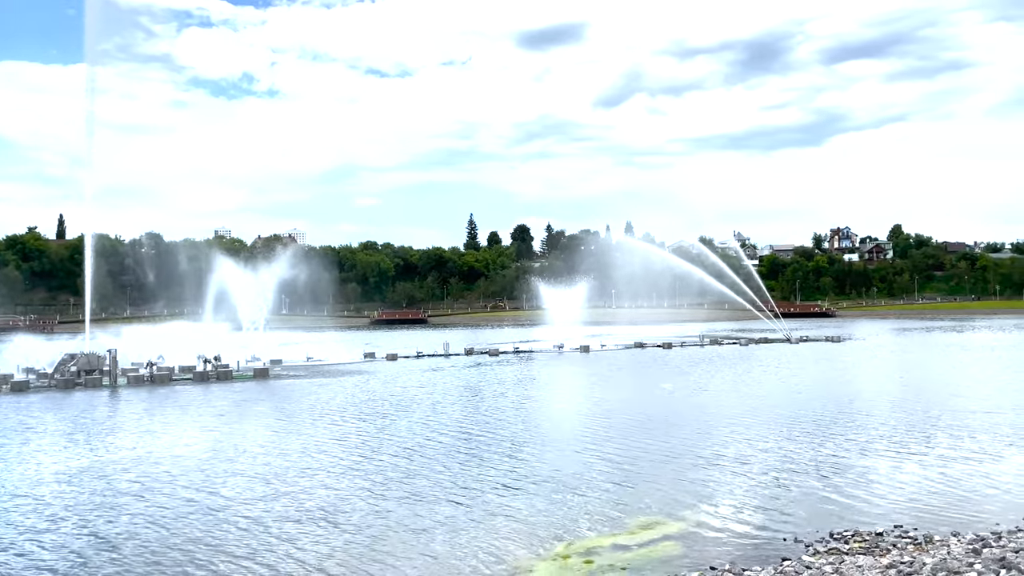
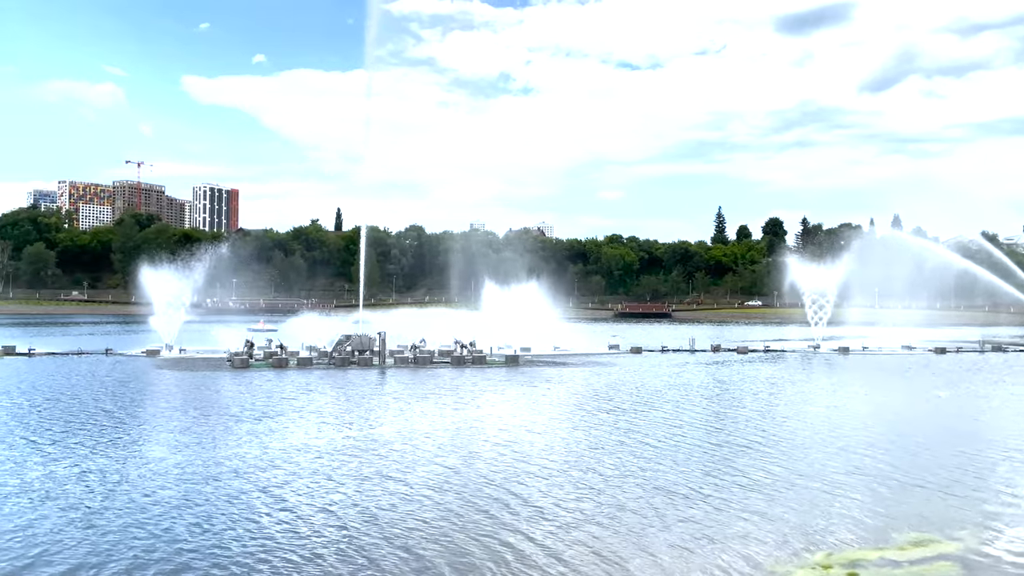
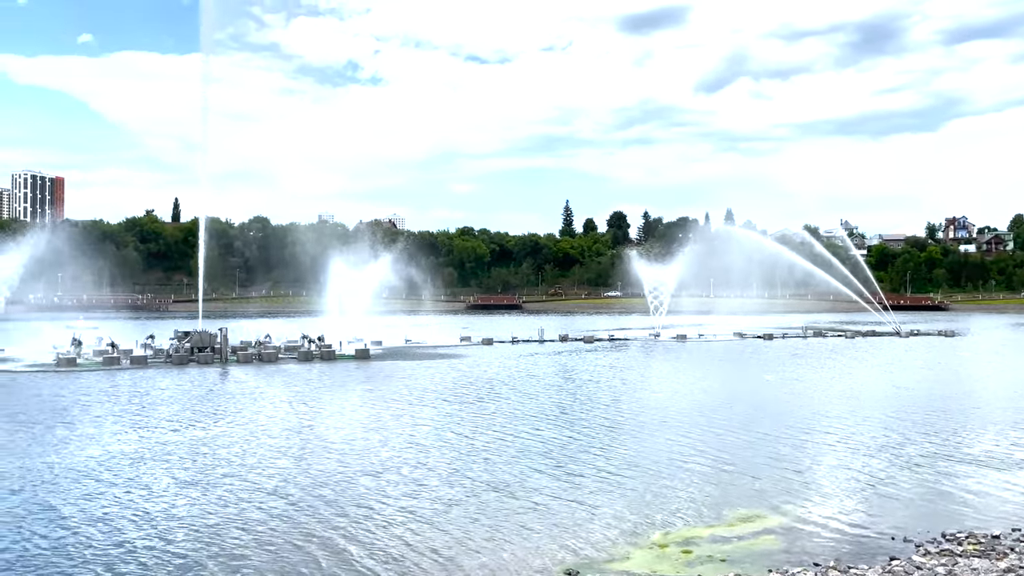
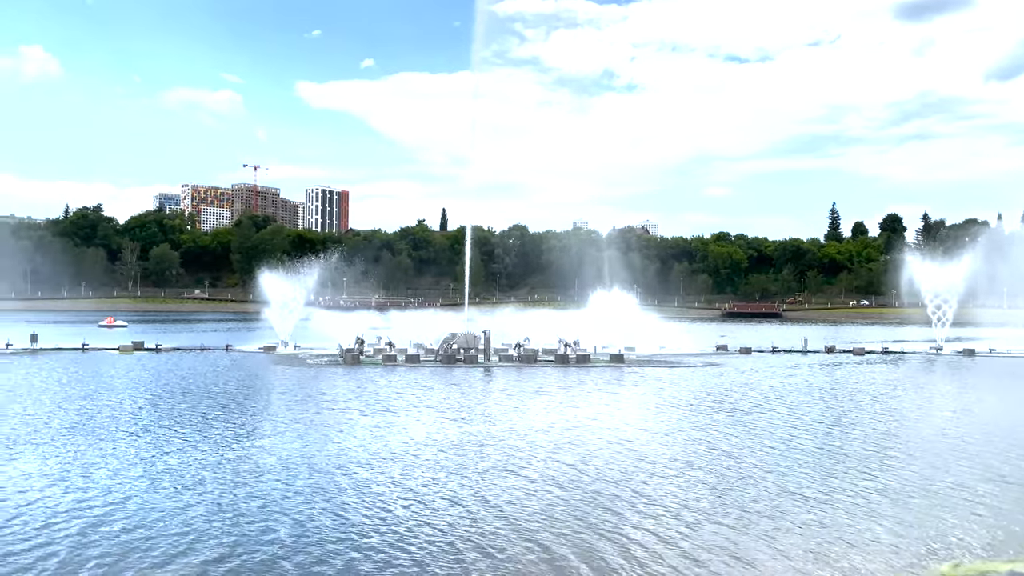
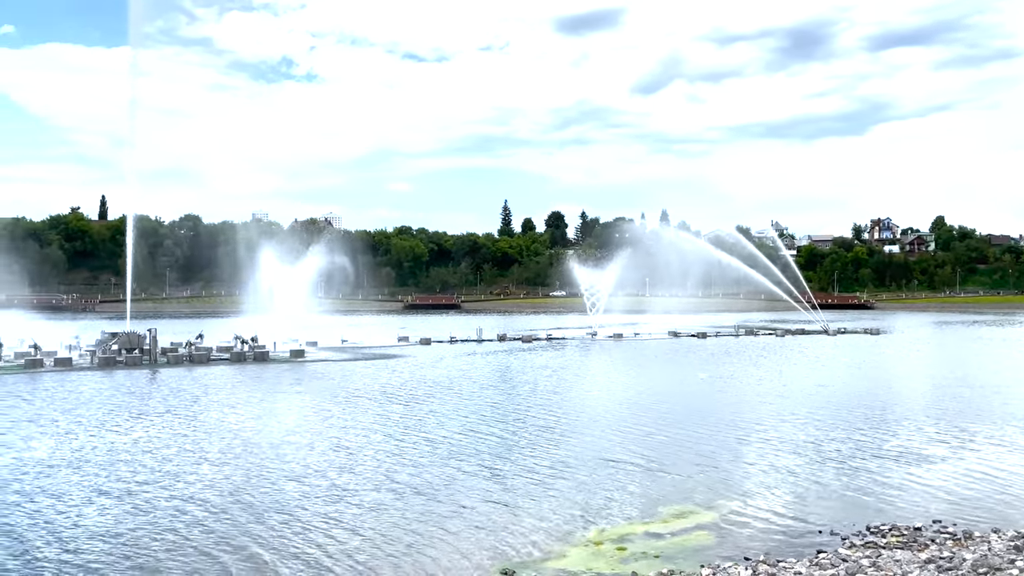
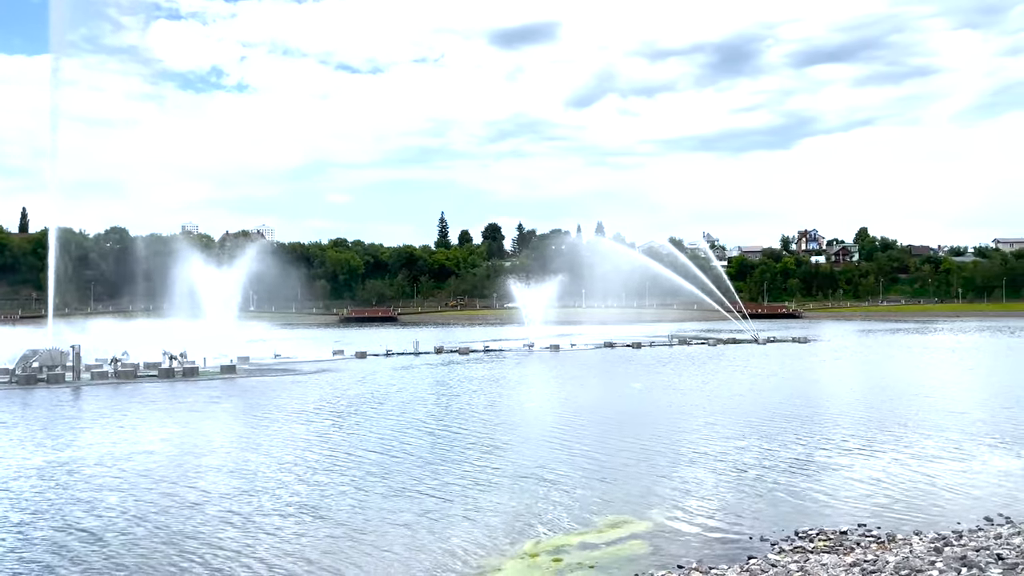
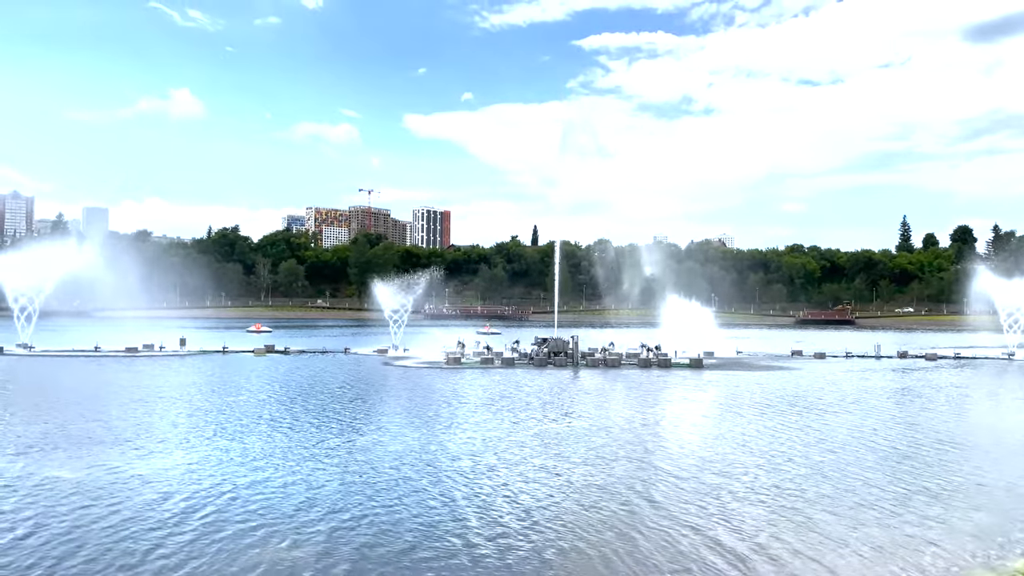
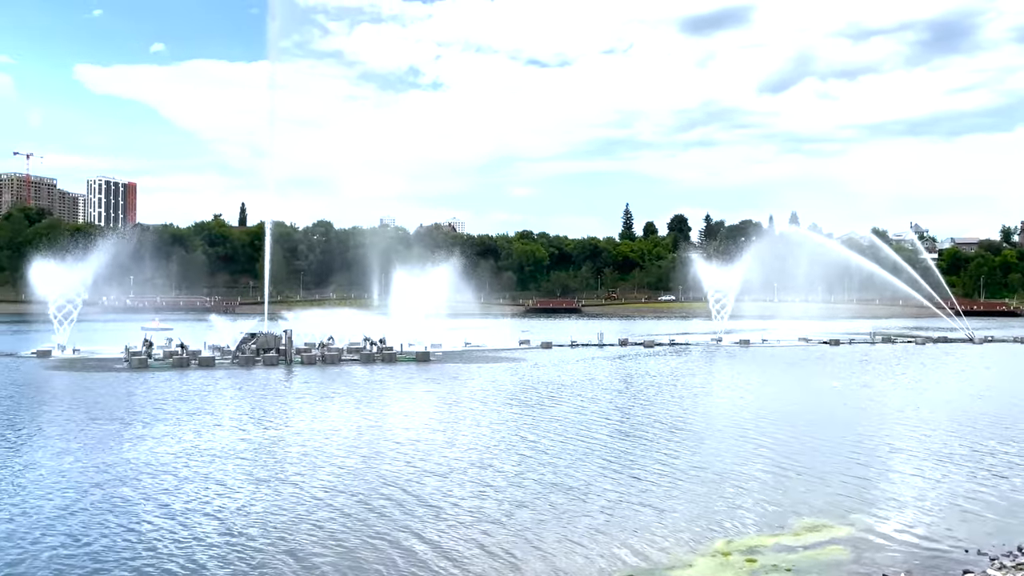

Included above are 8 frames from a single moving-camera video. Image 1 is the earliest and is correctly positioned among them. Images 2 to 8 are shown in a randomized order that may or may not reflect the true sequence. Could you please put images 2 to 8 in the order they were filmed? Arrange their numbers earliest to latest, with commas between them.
6, 5, 3, 8, 2, 4, 7
